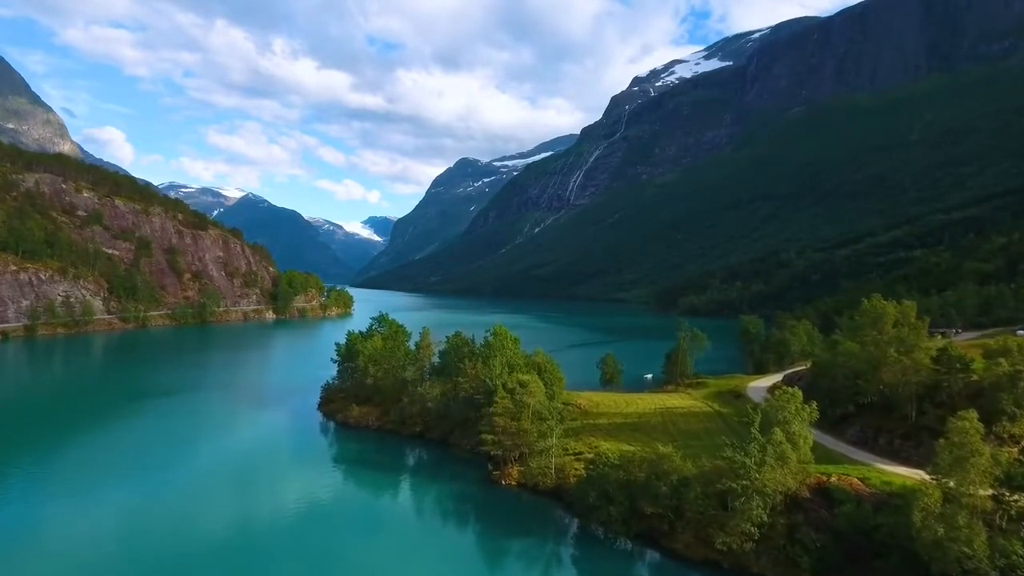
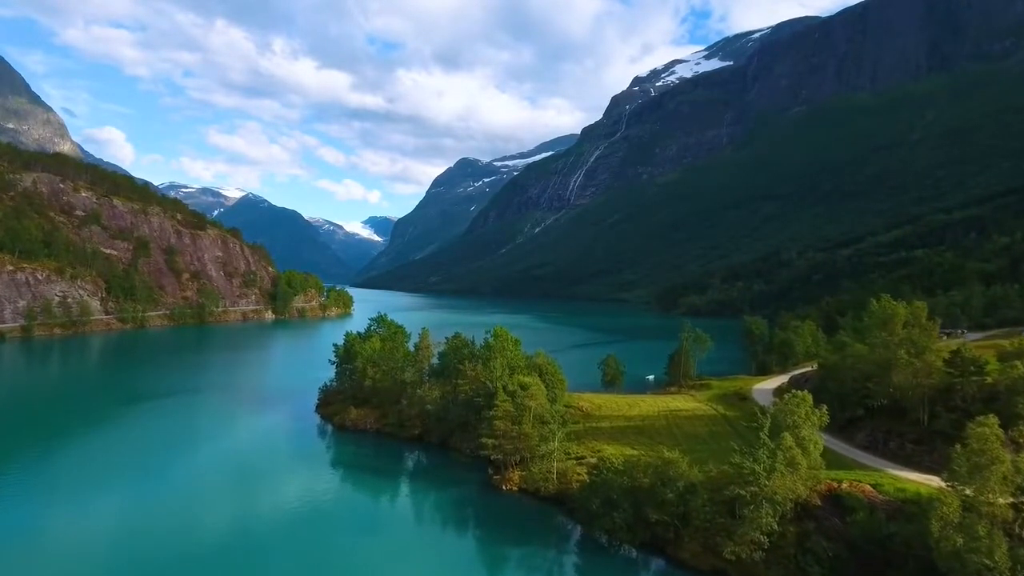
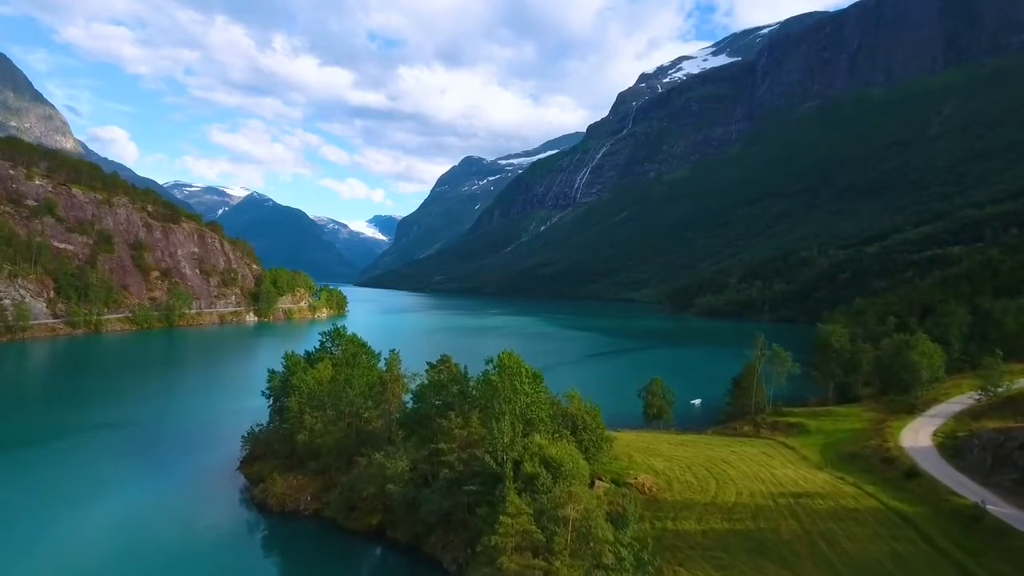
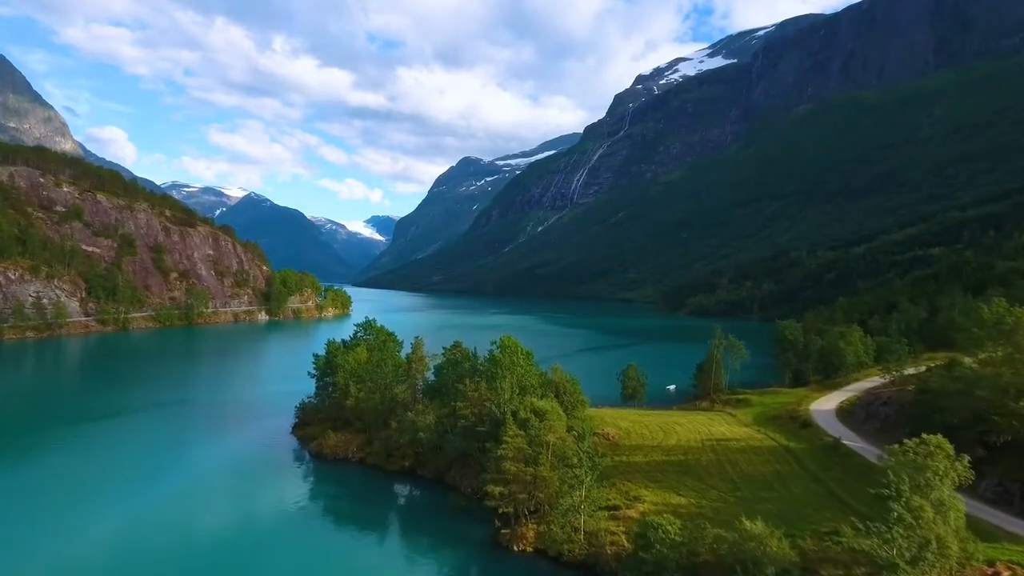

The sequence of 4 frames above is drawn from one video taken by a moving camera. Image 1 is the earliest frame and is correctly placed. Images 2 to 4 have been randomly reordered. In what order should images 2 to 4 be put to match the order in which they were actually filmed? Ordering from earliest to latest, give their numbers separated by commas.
2, 4, 3
